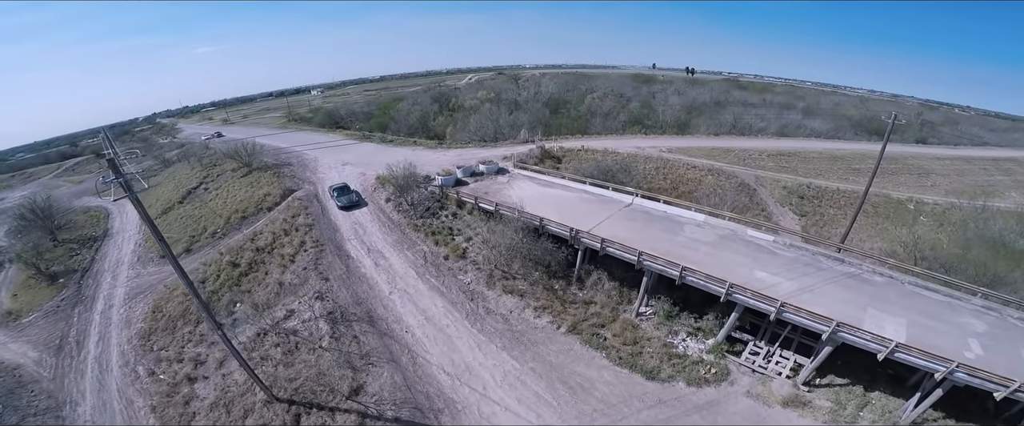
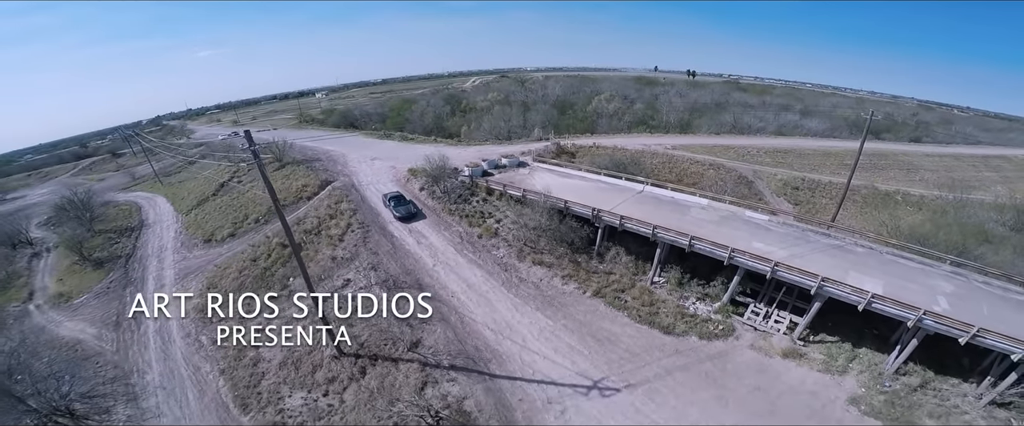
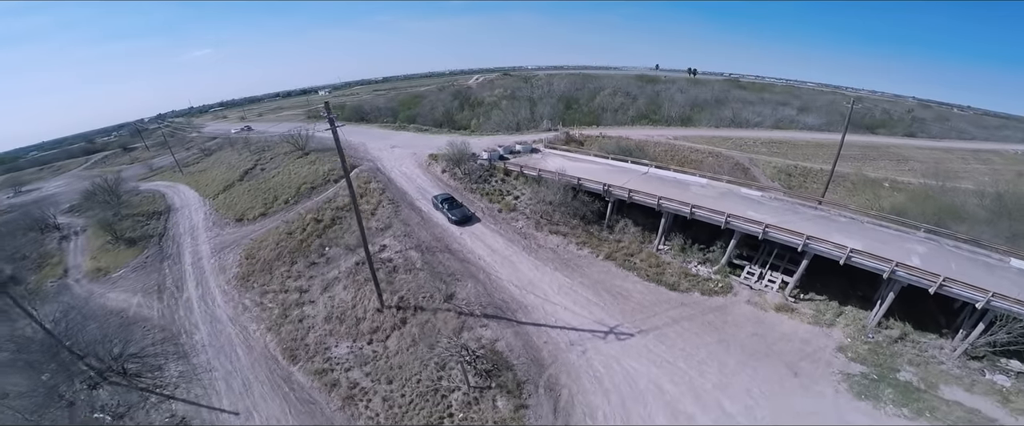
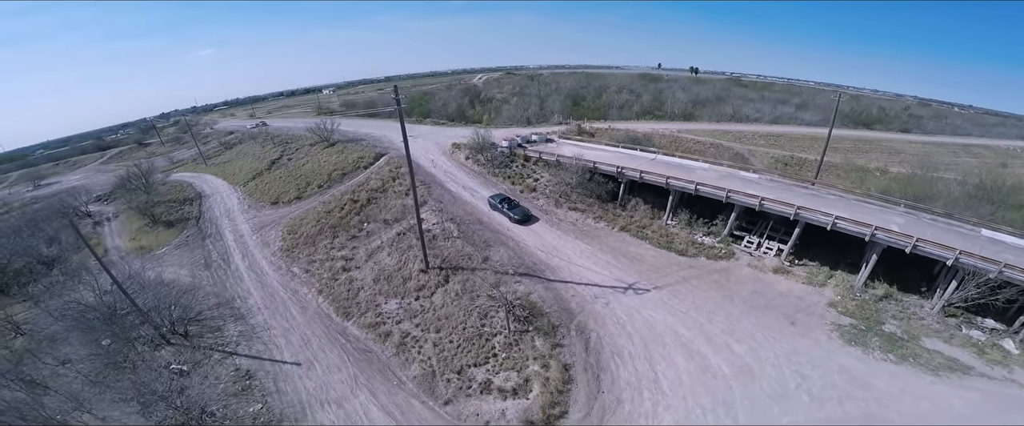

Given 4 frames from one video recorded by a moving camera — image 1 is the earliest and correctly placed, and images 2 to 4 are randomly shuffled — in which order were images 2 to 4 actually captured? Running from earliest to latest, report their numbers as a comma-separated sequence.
2, 3, 4
